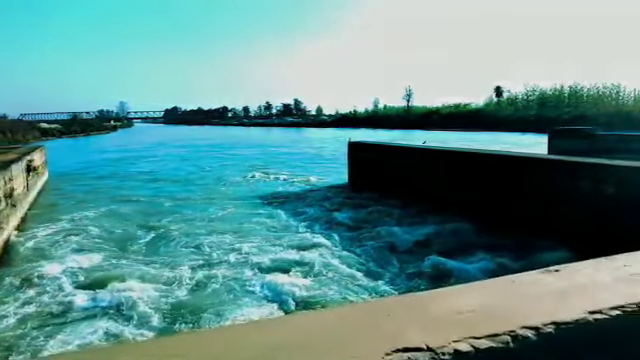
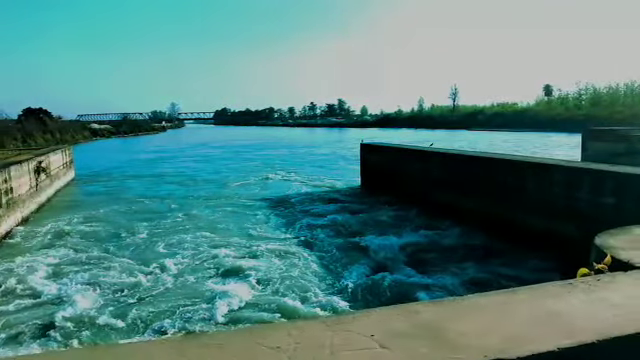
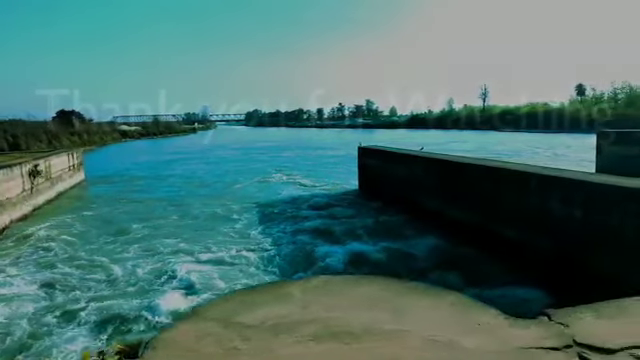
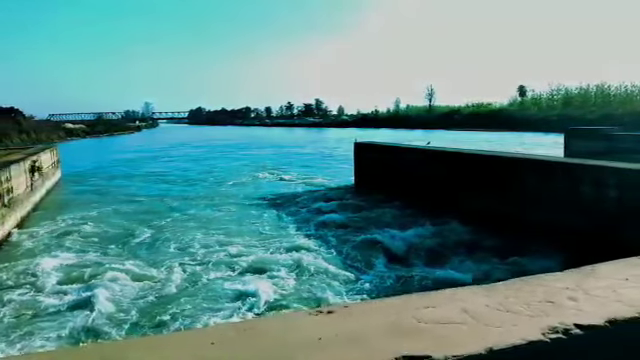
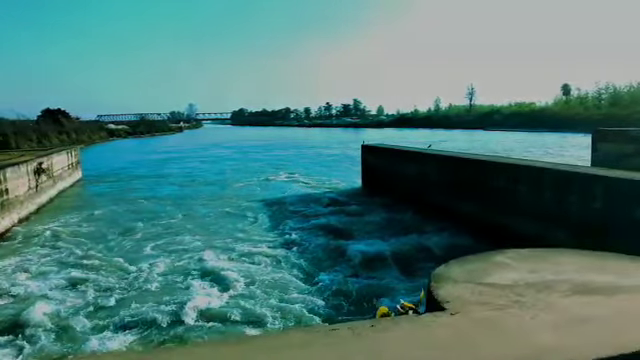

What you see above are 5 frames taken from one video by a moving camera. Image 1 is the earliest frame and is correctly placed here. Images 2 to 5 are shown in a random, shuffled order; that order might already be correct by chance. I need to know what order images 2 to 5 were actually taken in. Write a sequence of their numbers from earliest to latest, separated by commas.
4, 2, 5, 3
